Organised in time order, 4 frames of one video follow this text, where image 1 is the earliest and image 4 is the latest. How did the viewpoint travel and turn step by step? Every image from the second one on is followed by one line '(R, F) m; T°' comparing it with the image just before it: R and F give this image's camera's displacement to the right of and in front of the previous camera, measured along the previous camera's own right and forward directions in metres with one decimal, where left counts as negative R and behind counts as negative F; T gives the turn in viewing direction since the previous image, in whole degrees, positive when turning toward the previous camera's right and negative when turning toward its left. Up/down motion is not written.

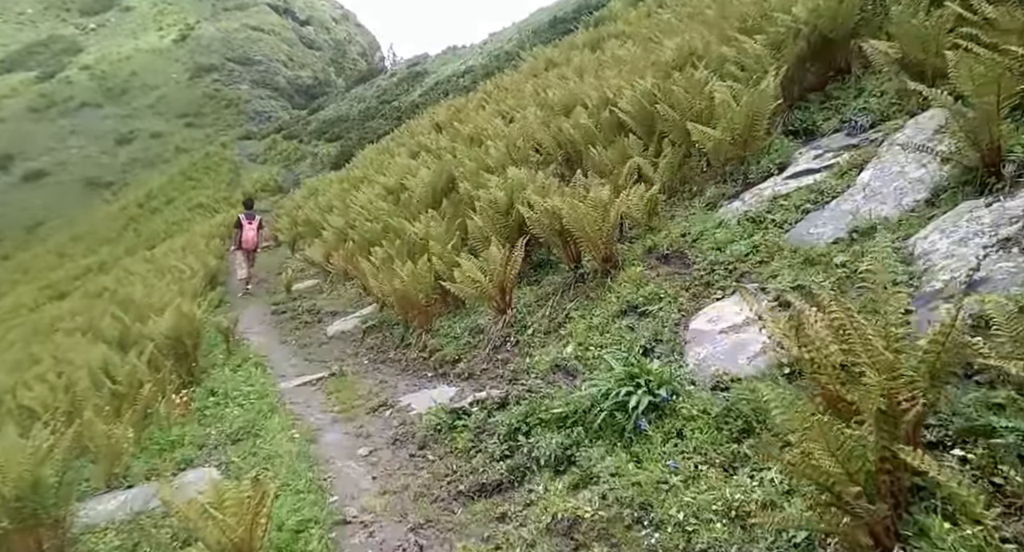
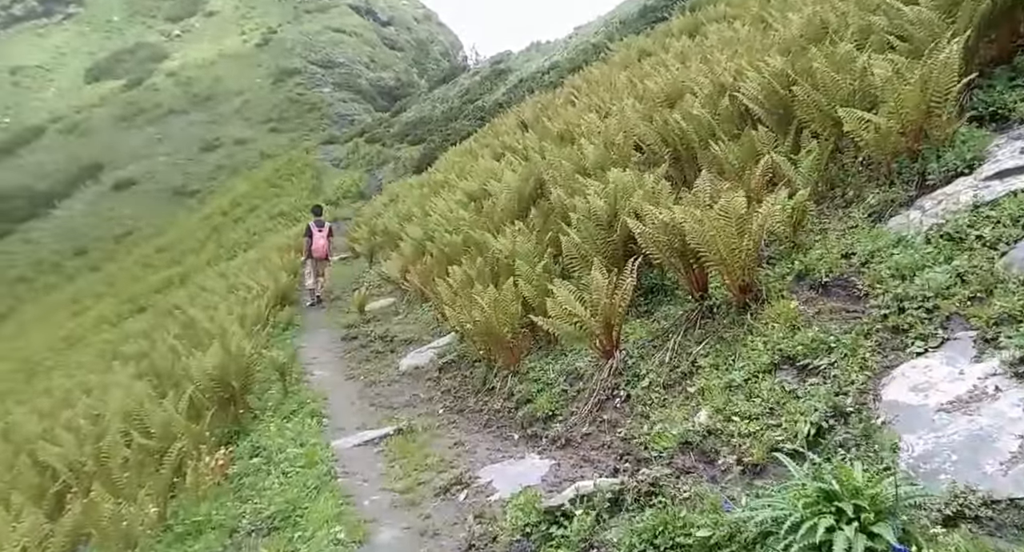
(-0.1, +1.0) m; -7°
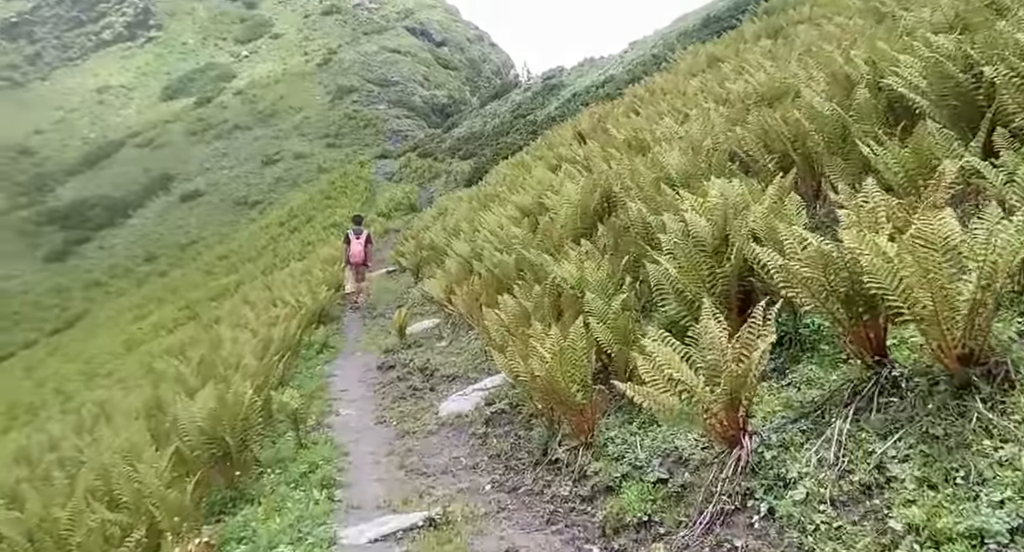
(-0.2, +1.2) m; -4°
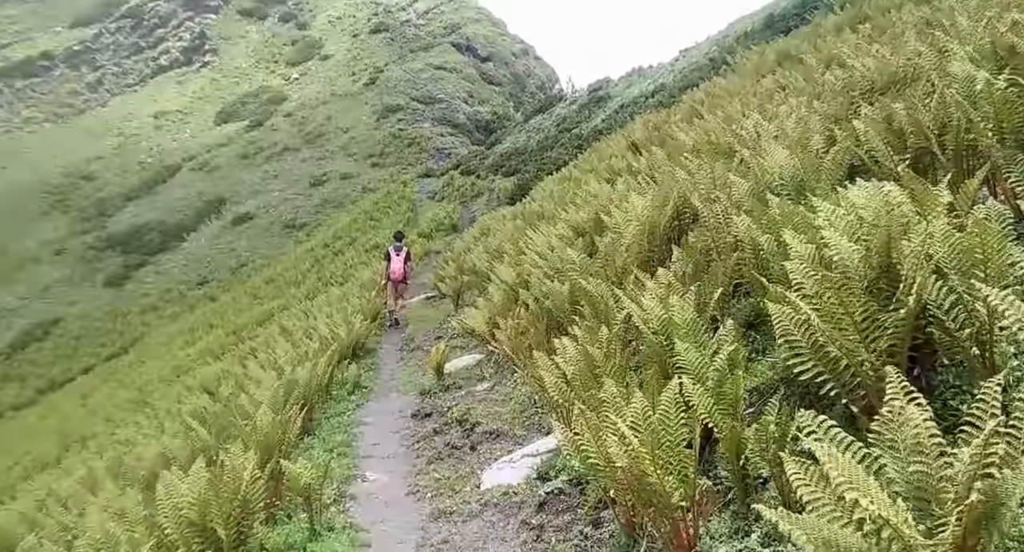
(-0.1, +1.1) m; -4°
